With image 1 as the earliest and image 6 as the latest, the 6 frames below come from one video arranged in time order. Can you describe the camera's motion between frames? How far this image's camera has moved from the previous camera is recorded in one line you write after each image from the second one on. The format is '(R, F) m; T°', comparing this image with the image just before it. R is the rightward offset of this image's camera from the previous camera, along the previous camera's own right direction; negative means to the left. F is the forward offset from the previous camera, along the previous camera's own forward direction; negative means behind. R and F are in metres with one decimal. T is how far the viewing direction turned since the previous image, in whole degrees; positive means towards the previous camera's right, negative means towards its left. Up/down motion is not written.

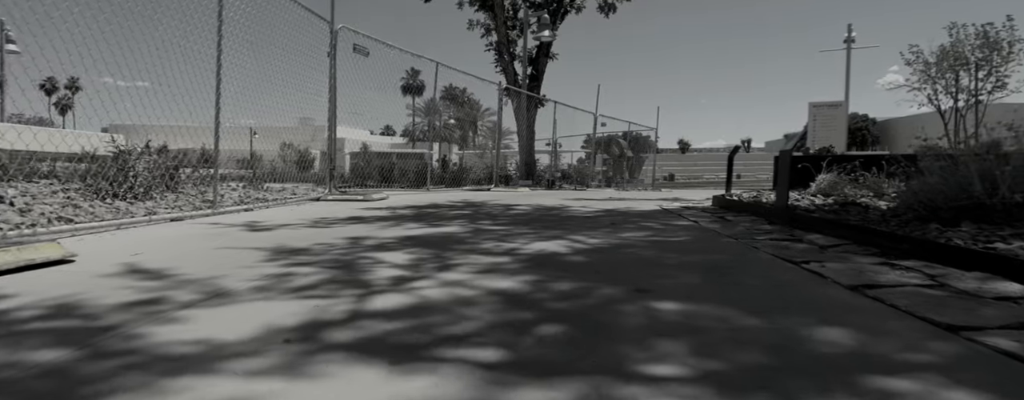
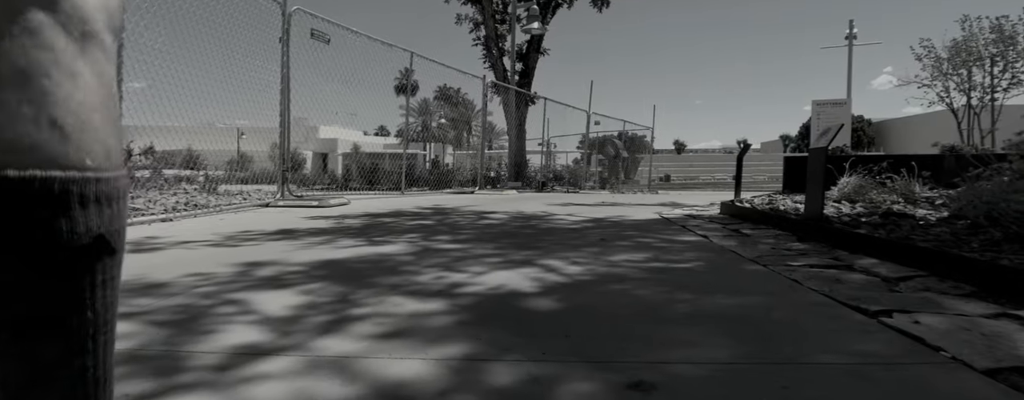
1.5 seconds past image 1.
(+0.3, +1.1) m; 0°
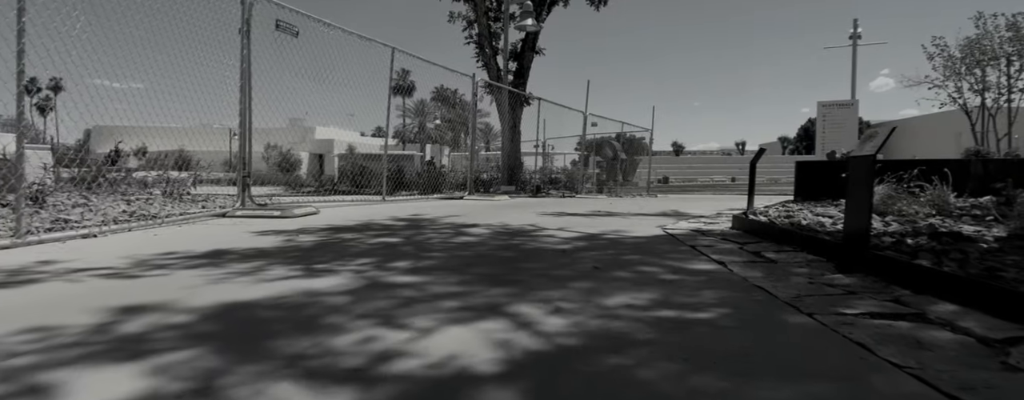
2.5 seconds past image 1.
(+0.2, +0.8) m; 0°
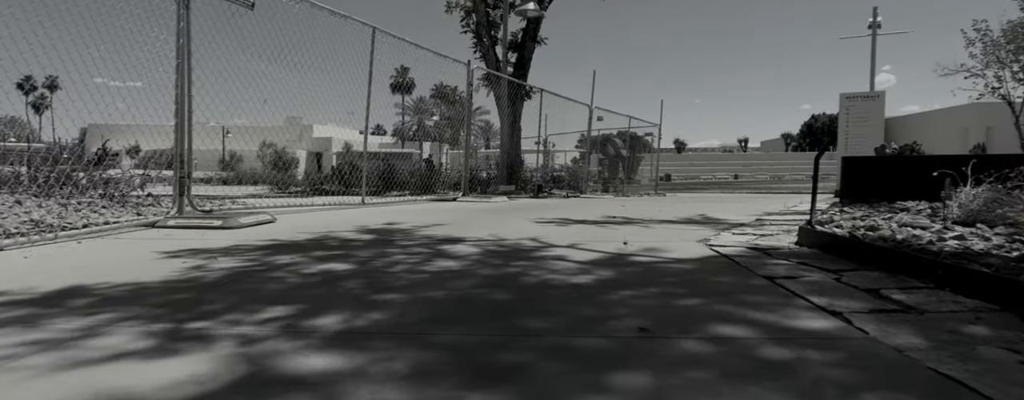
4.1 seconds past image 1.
(0.0, +1.4) m; 0°
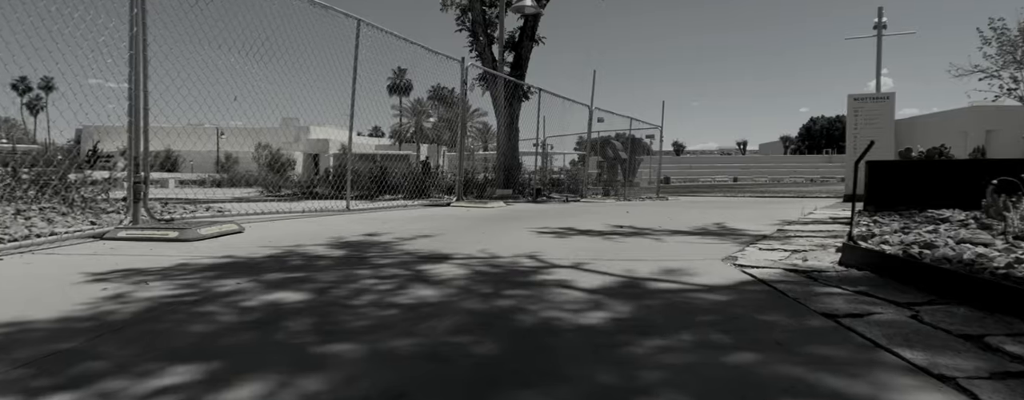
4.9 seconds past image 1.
(0.0, +0.6) m; 0°
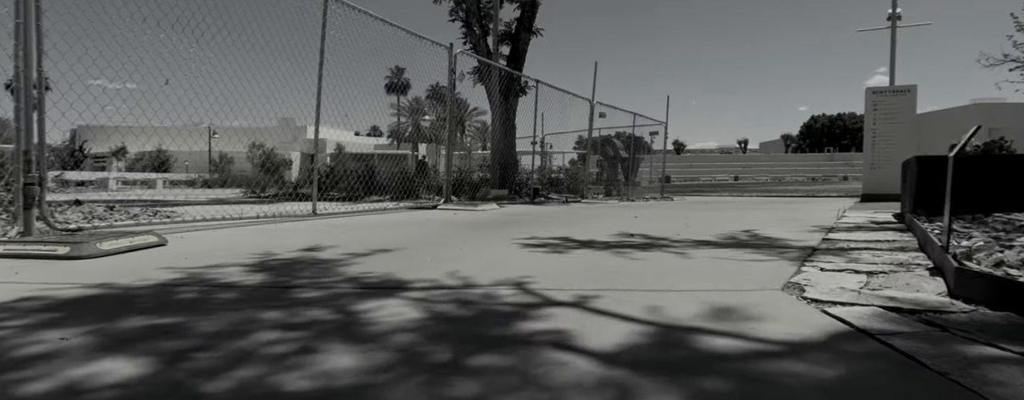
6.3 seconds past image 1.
(+0.1, +1.1) m; 0°
